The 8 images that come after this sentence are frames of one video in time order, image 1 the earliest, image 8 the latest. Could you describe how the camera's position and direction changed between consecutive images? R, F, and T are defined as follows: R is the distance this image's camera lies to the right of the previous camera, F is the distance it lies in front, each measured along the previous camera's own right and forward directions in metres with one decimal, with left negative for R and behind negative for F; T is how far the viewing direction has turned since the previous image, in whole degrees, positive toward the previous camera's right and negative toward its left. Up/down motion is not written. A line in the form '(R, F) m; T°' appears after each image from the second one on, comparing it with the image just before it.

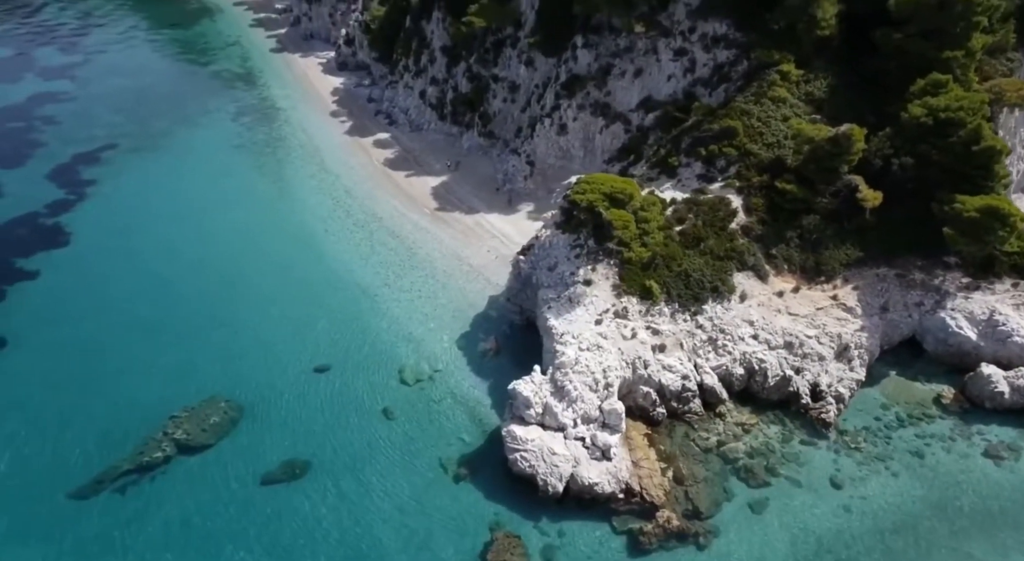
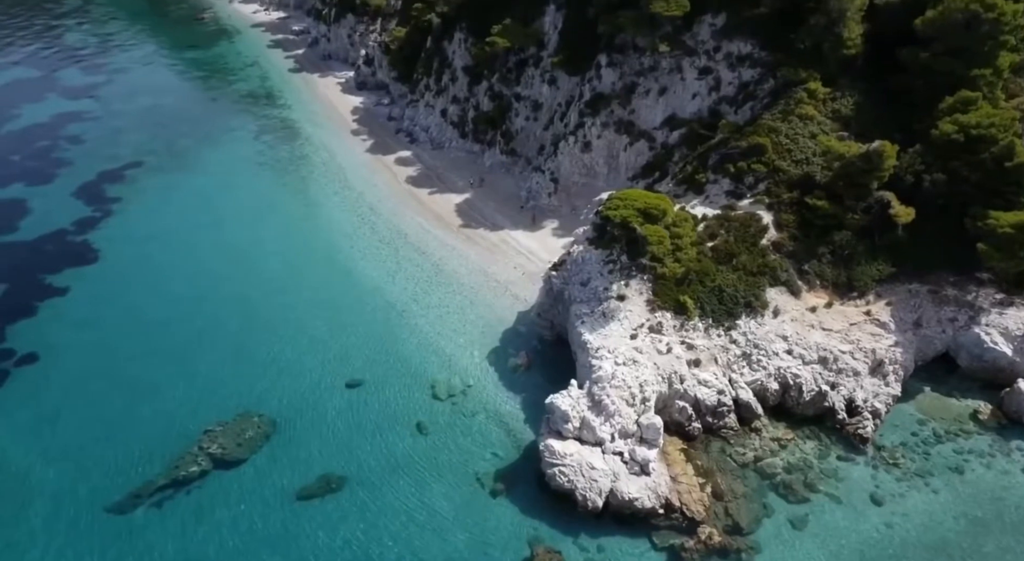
(-1.2, -0.1) m; 0°
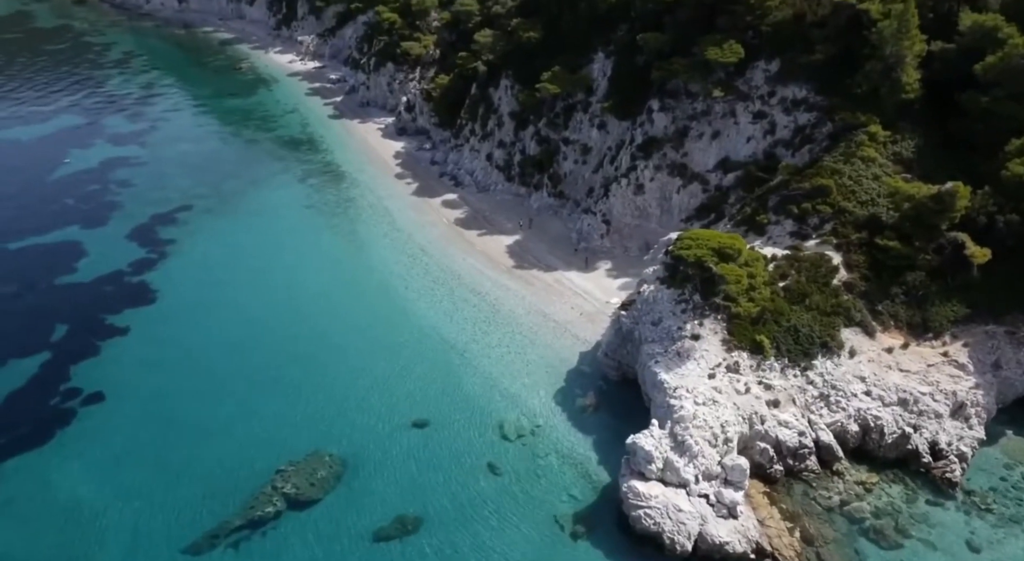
(-2.5, -0.1) m; -1°
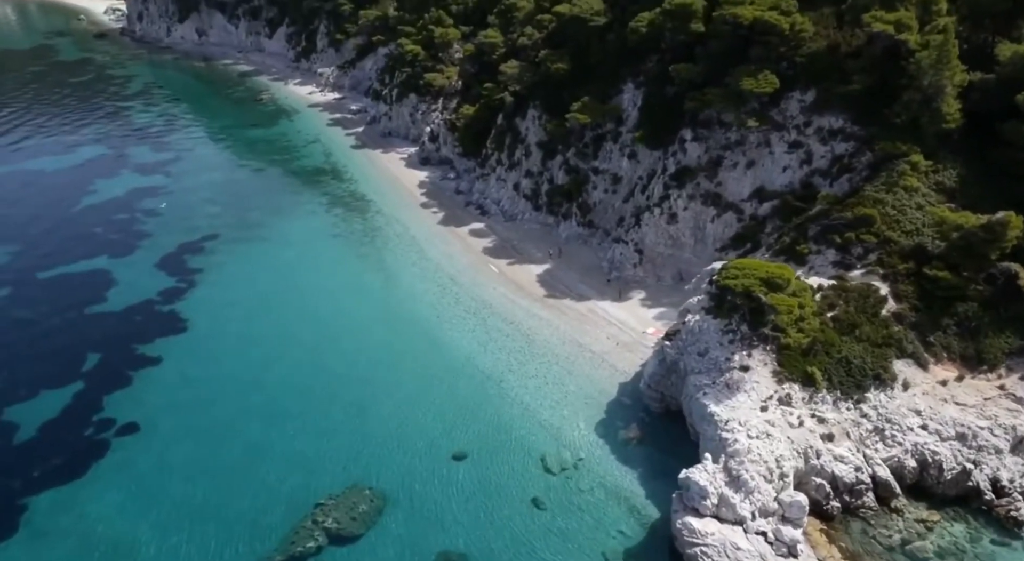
(-1.5, +0.3) m; 0°
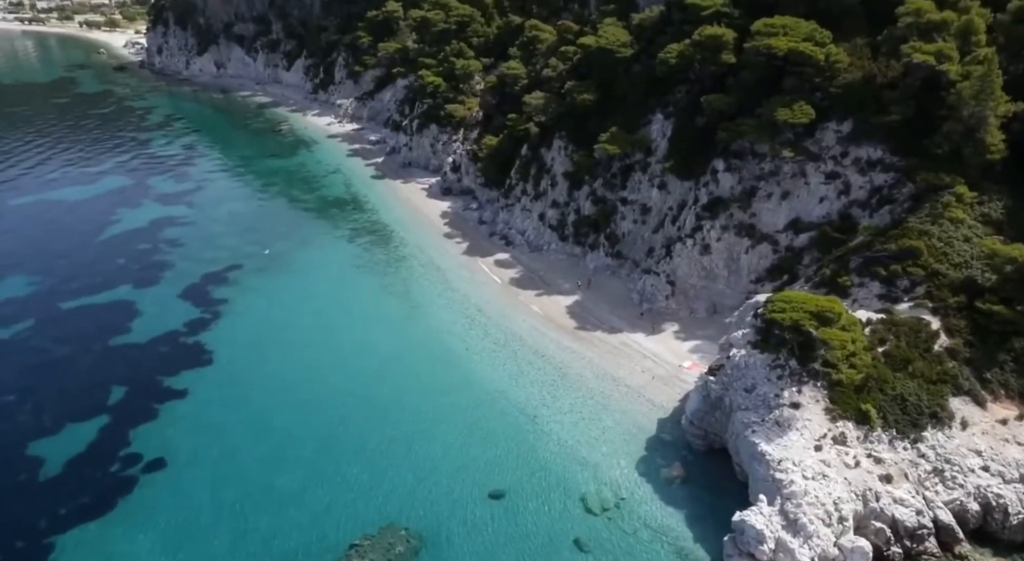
(-1.3, +0.5) m; -1°
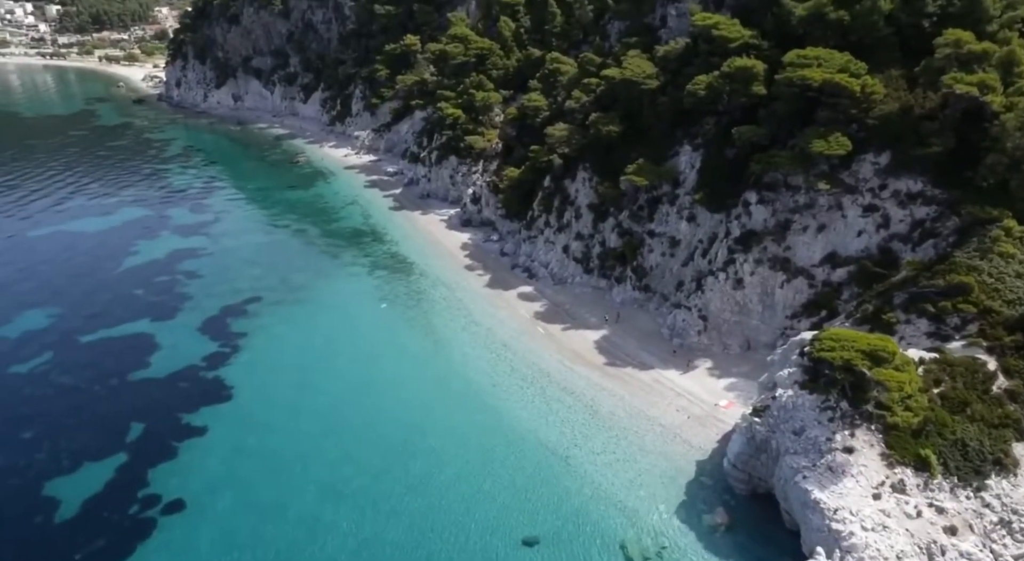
(-1.1, +0.8) m; -1°
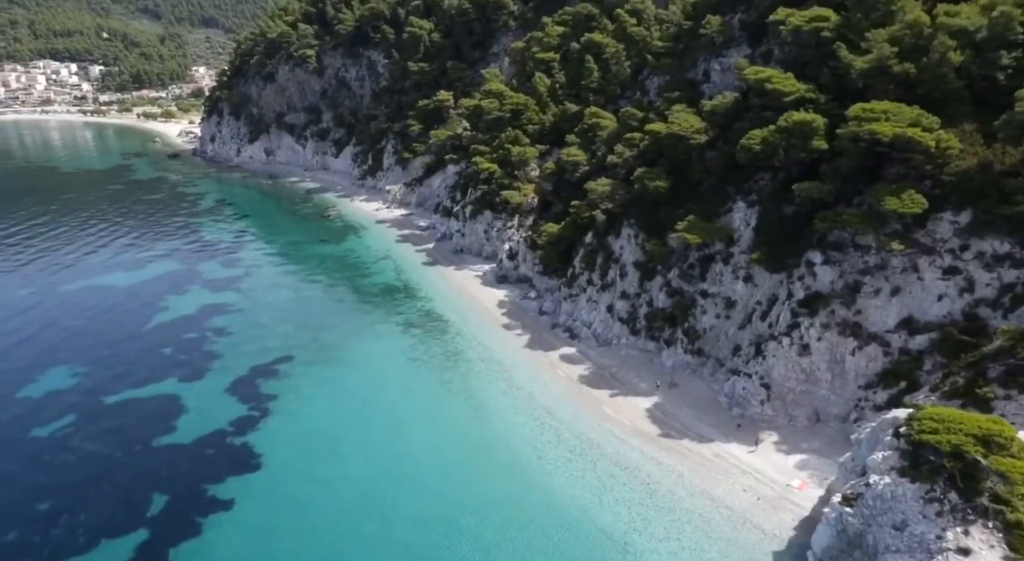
(-1.4, +1.9) m; -2°
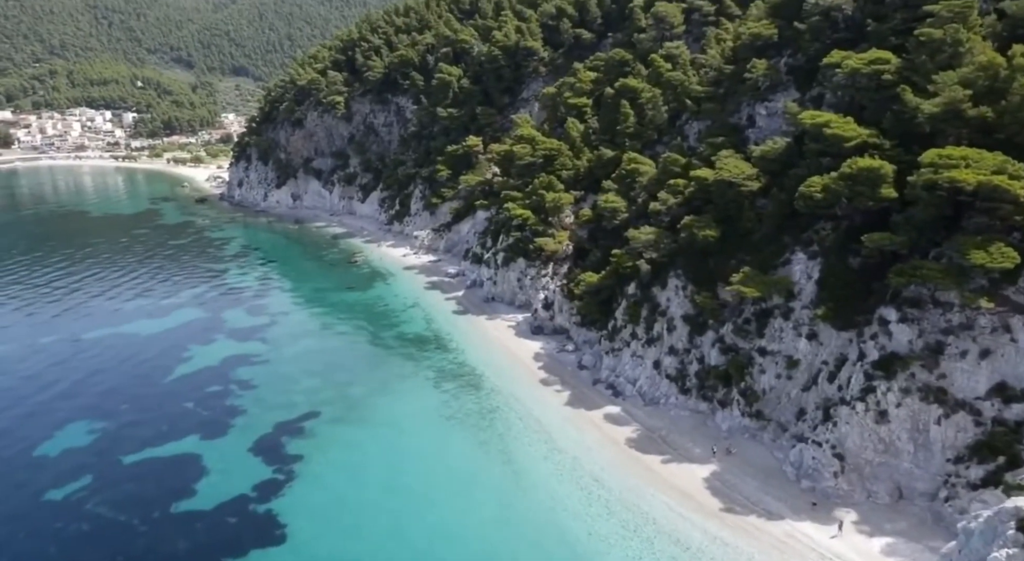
(-1.3, +2.1) m; -2°
